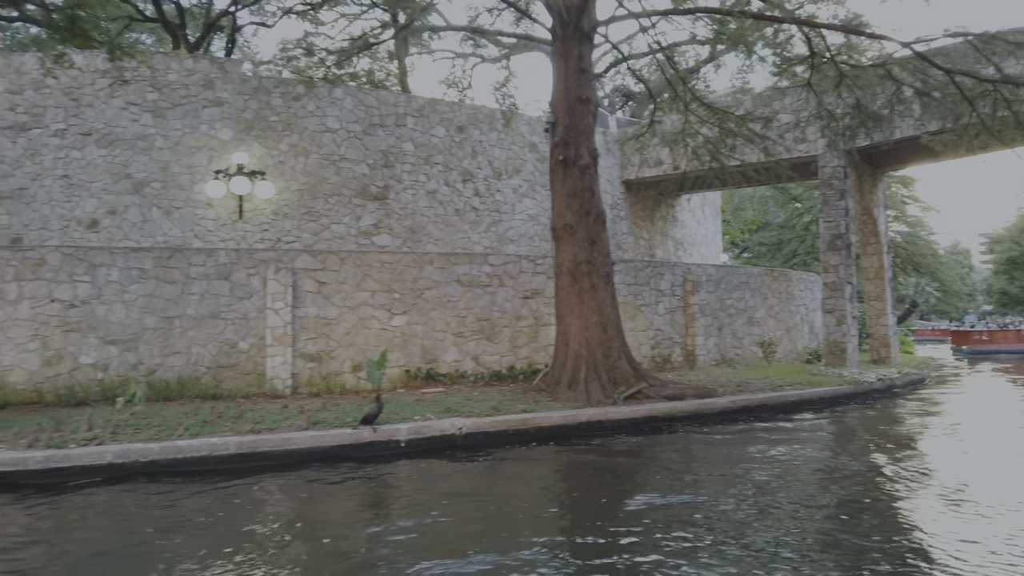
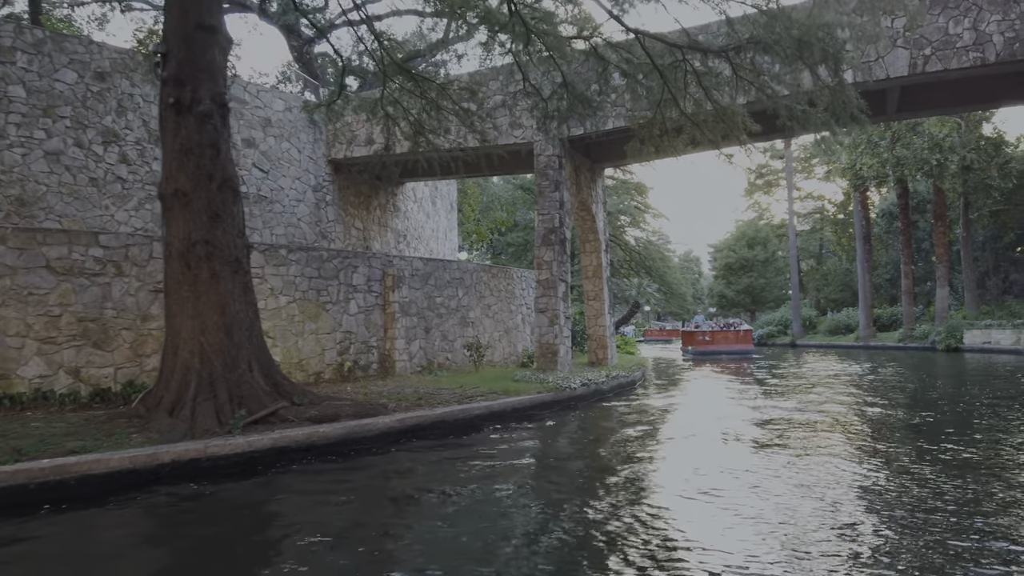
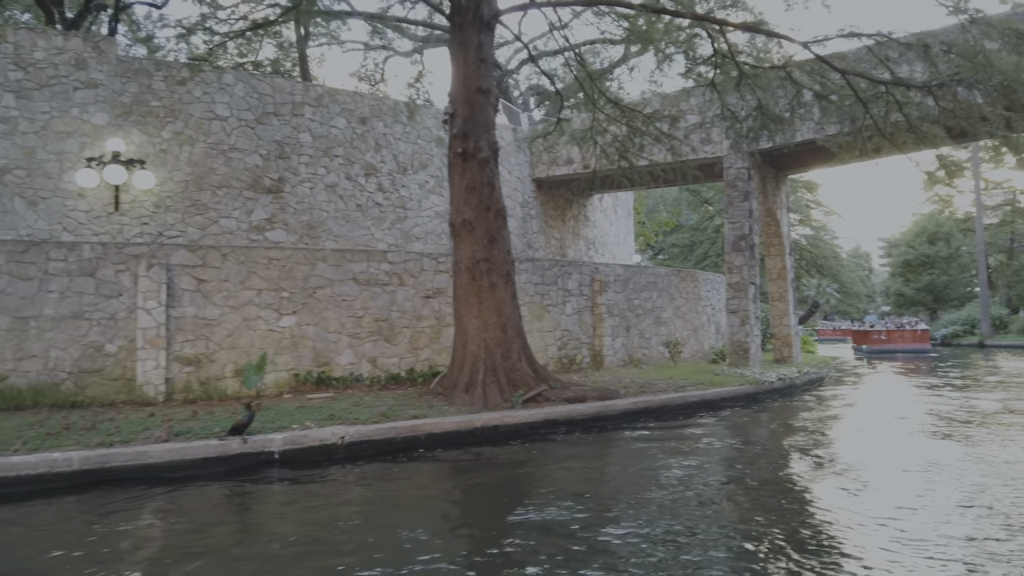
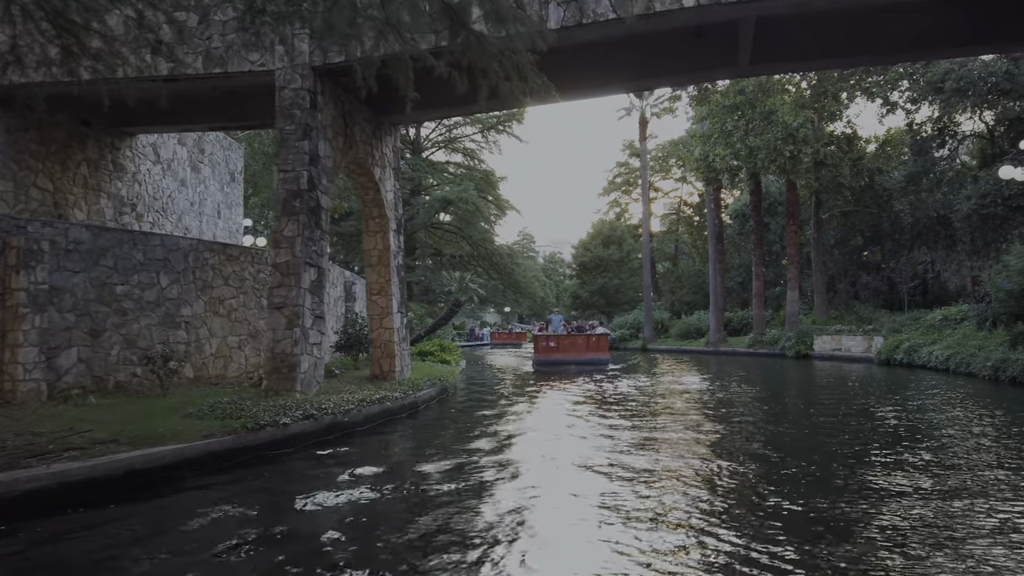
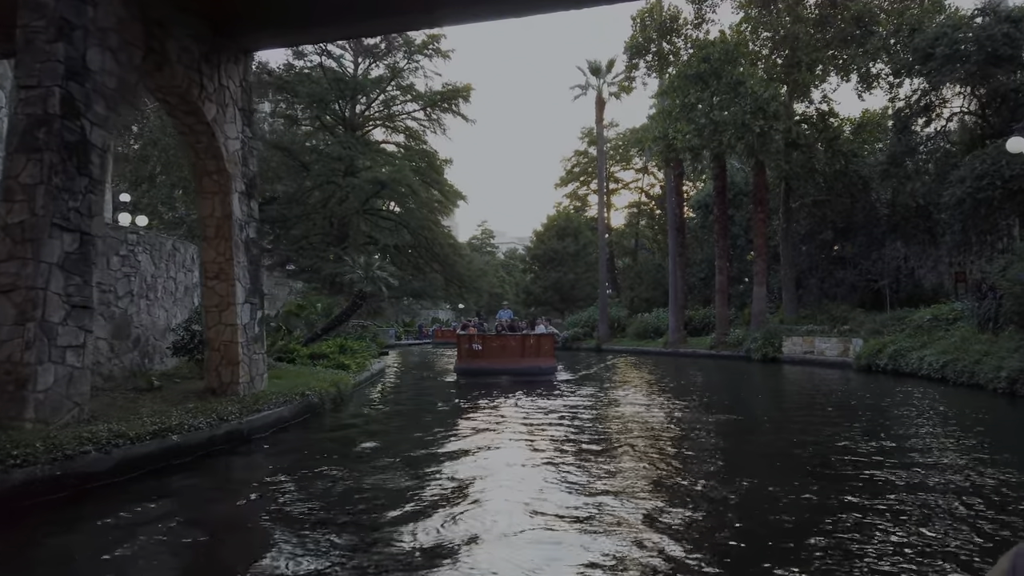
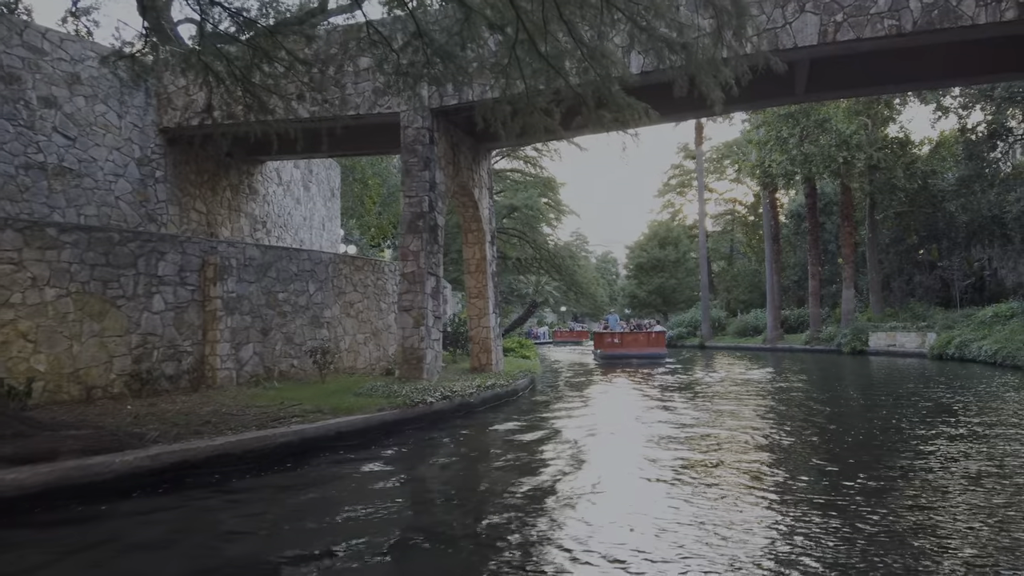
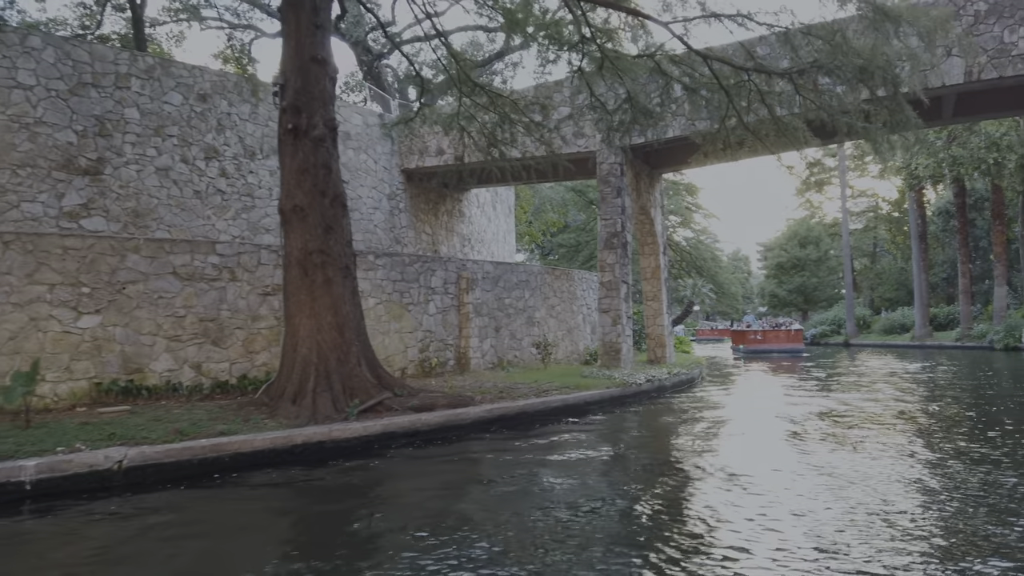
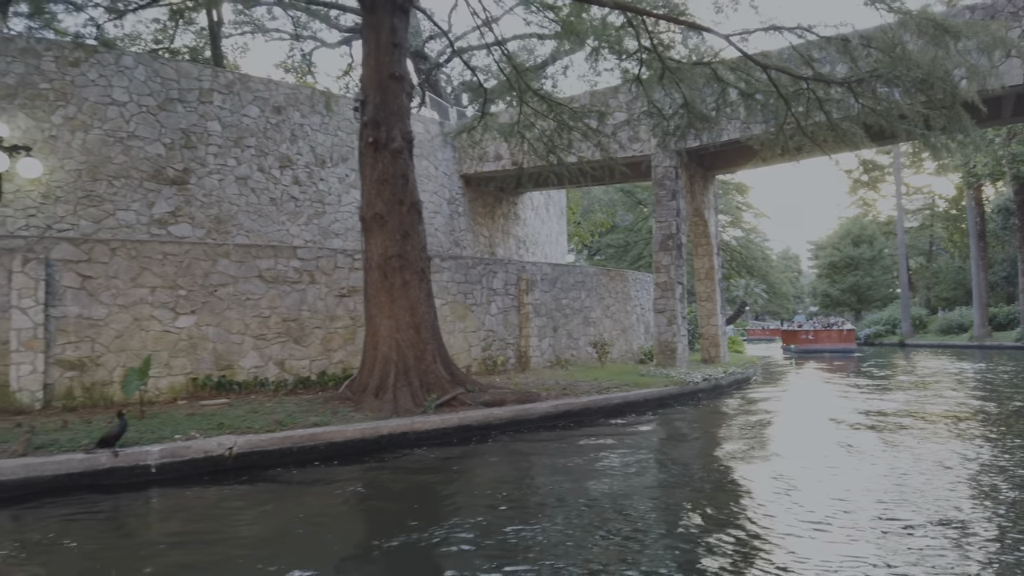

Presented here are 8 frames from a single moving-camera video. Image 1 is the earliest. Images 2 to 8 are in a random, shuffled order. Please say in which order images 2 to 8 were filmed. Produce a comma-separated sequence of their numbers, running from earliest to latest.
3, 8, 7, 2, 6, 4, 5
